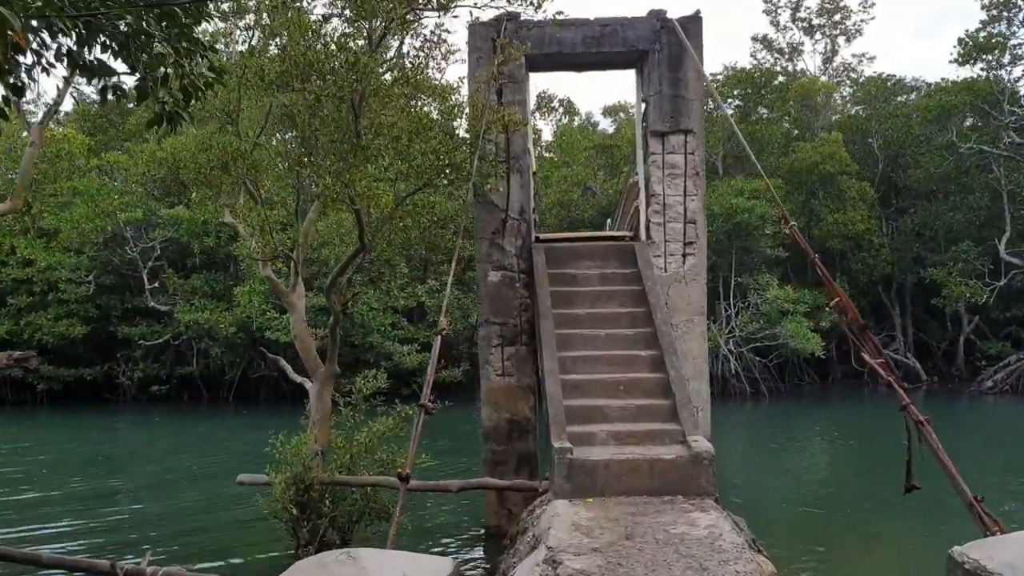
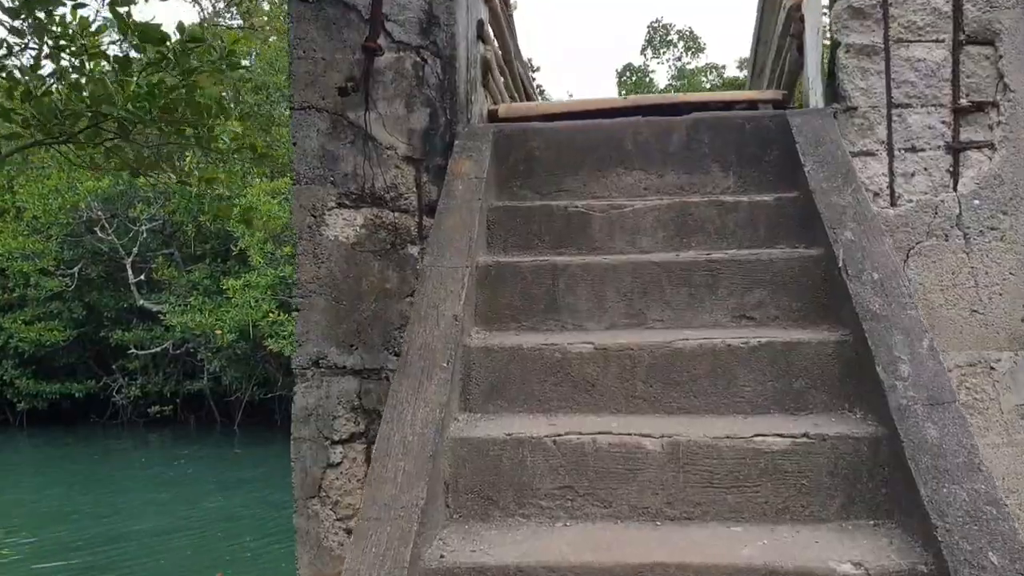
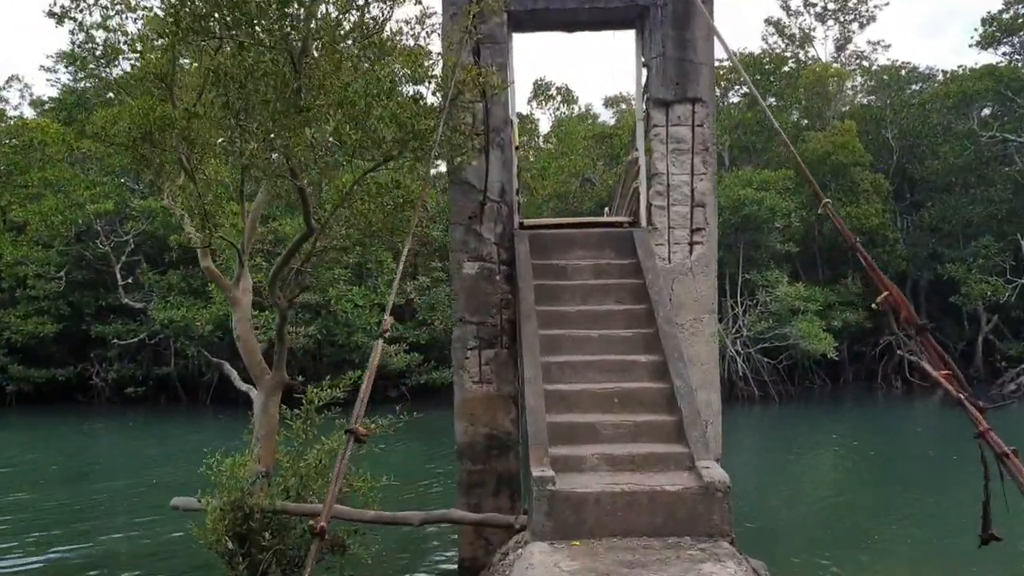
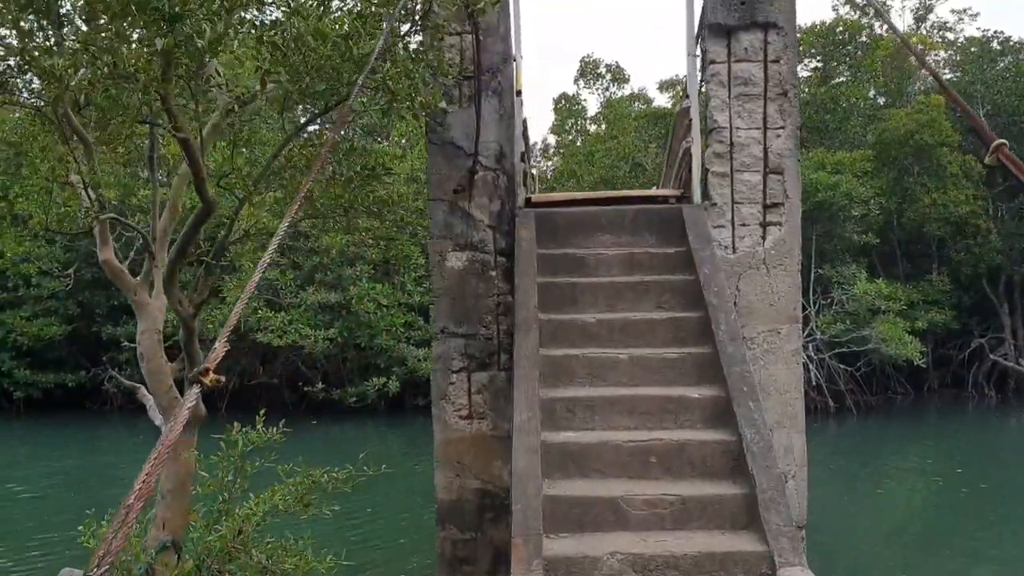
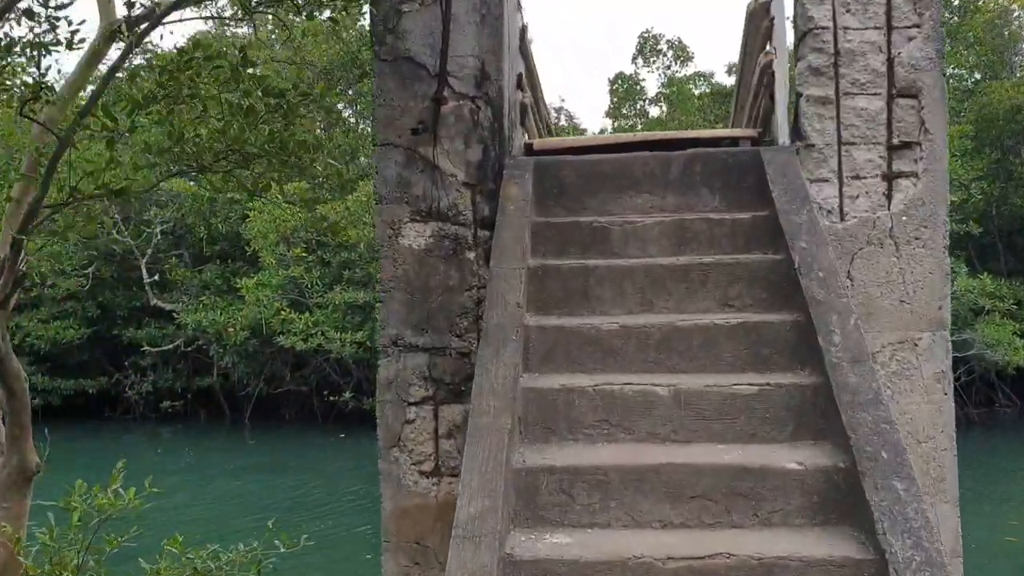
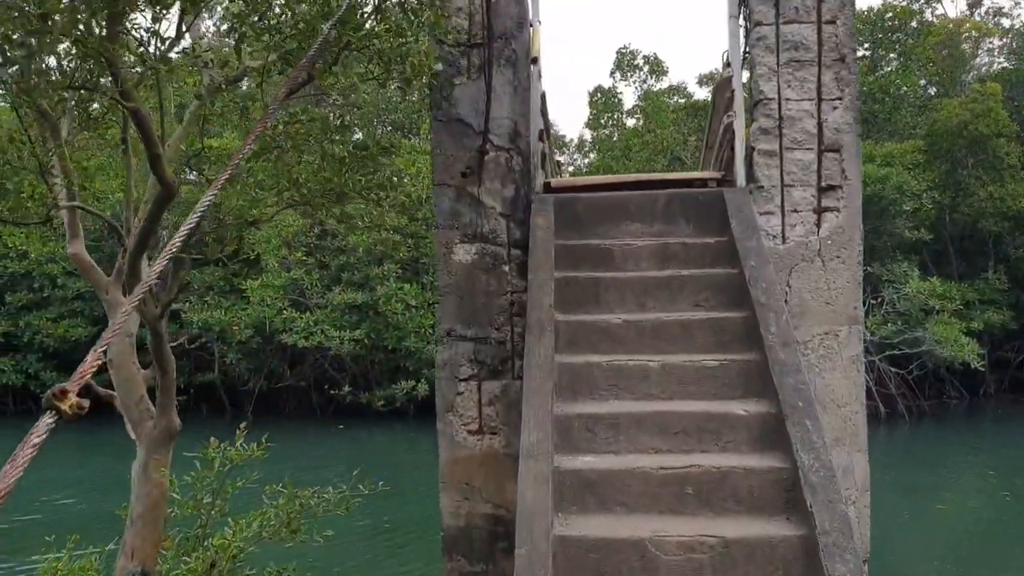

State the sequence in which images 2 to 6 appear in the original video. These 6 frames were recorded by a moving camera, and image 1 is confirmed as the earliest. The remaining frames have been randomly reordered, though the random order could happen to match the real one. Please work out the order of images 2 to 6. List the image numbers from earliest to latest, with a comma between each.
3, 4, 6, 5, 2
